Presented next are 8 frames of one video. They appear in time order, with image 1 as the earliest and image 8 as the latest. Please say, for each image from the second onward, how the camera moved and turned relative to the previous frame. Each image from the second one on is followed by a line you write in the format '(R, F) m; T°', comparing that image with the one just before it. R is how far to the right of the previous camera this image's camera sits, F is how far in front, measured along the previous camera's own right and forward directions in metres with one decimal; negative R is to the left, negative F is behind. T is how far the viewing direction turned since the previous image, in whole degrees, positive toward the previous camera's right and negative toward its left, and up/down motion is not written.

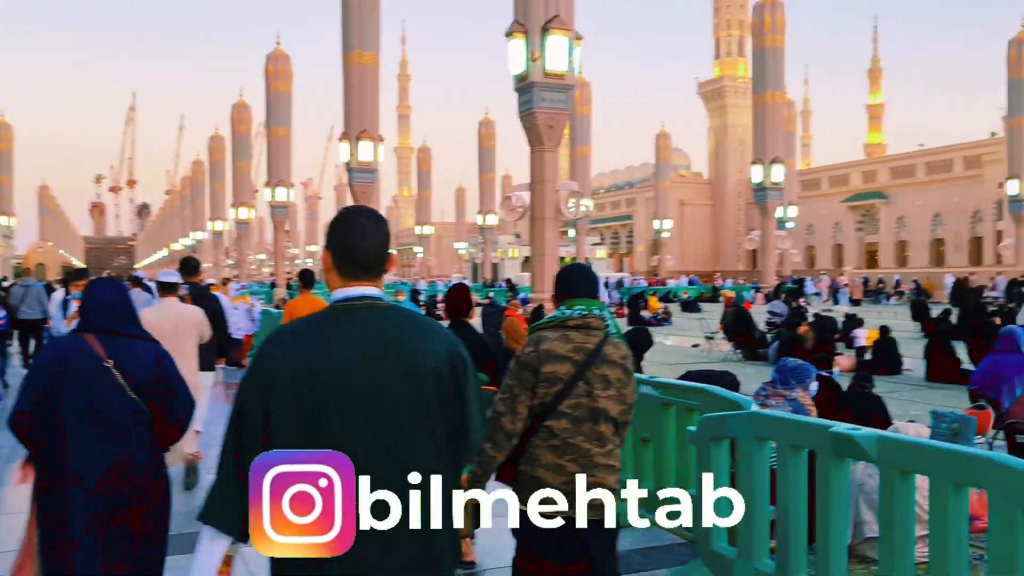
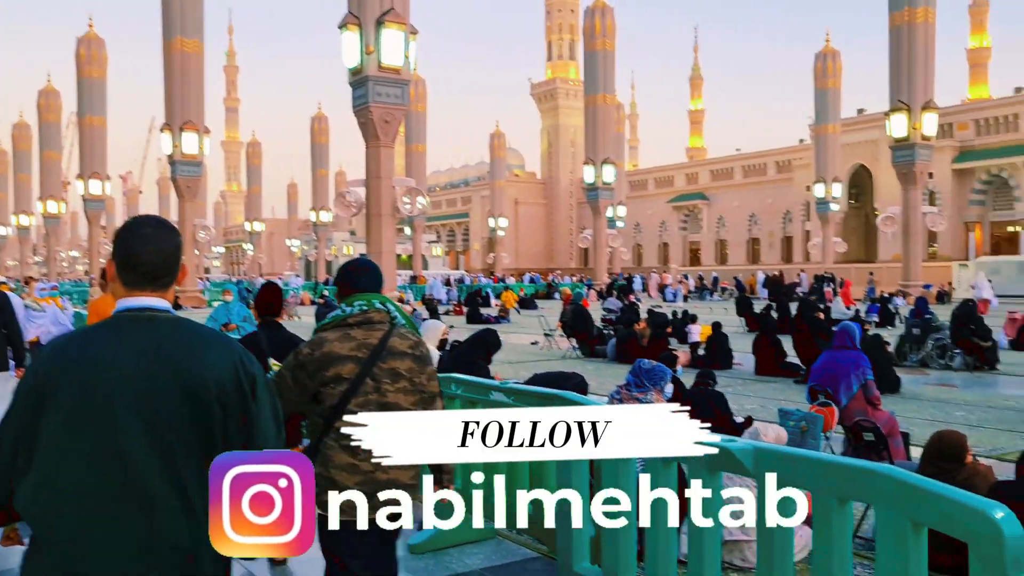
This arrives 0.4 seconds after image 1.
(0.0, +0.3) m; +10°
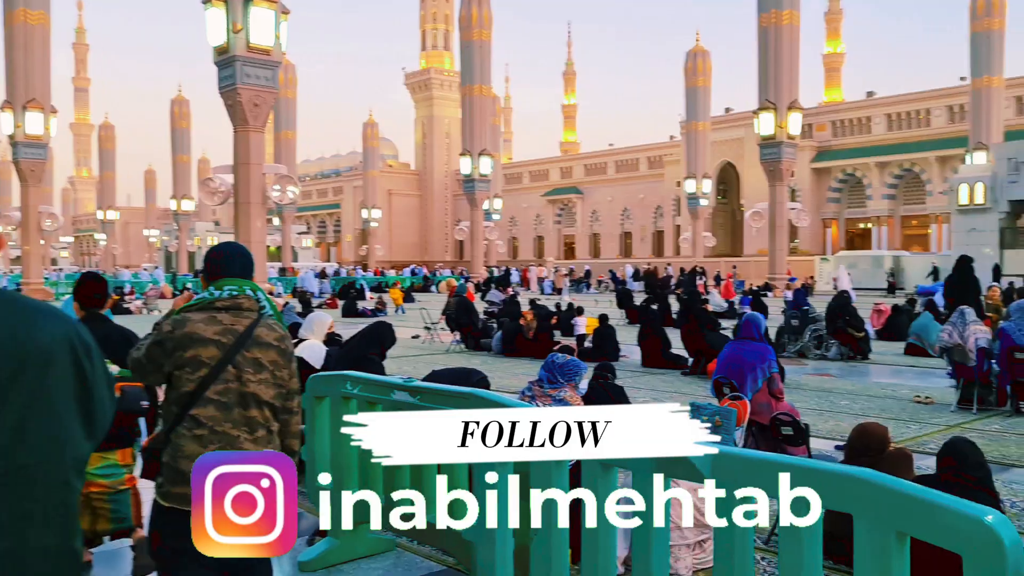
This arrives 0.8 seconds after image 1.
(-0.1, +0.4) m; +8°
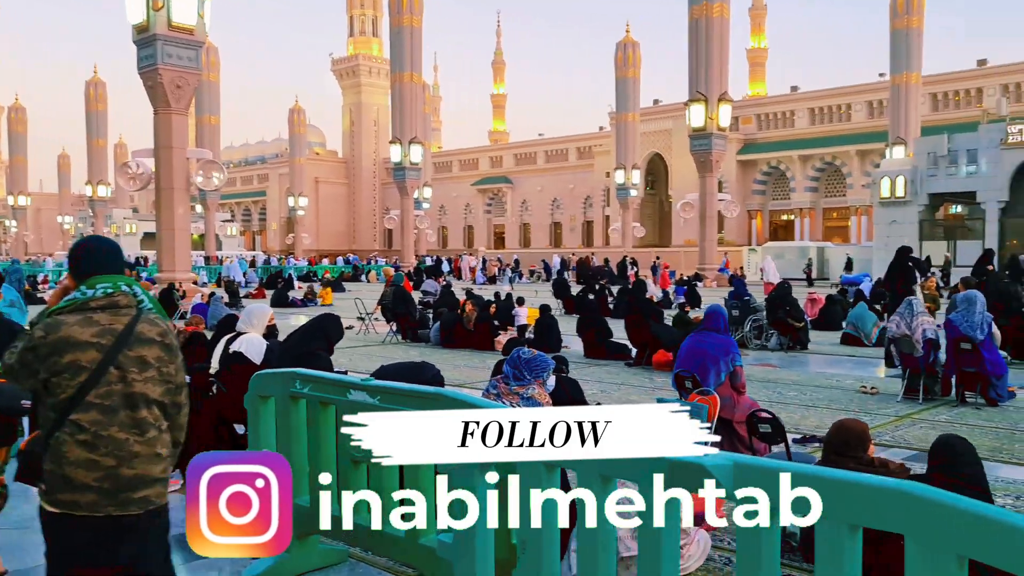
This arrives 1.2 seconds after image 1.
(-0.1, +0.3) m; +5°
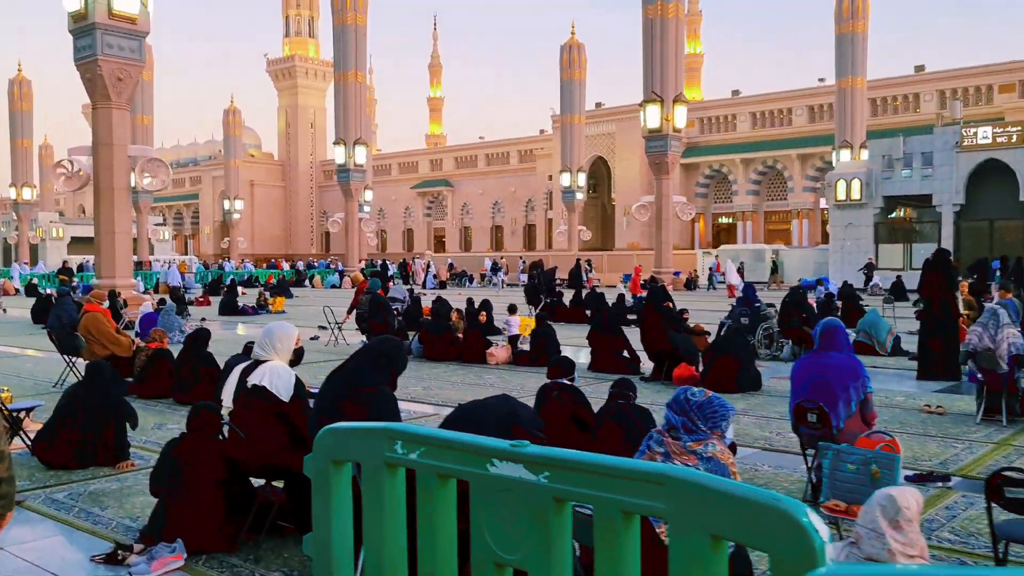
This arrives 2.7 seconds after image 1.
(-0.6, +0.9) m; +4°
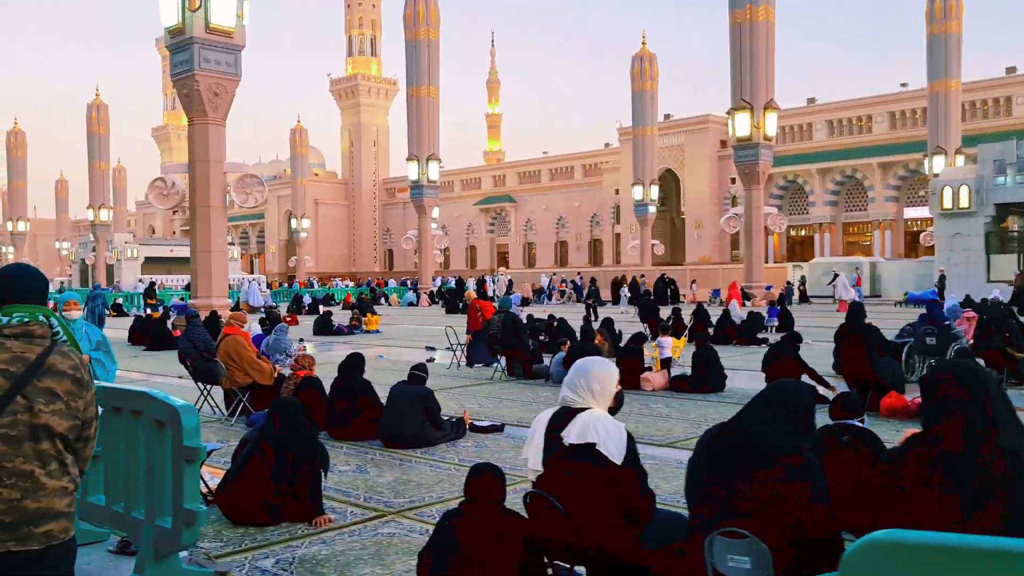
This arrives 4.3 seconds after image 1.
(-1.0, +0.8) m; -4°
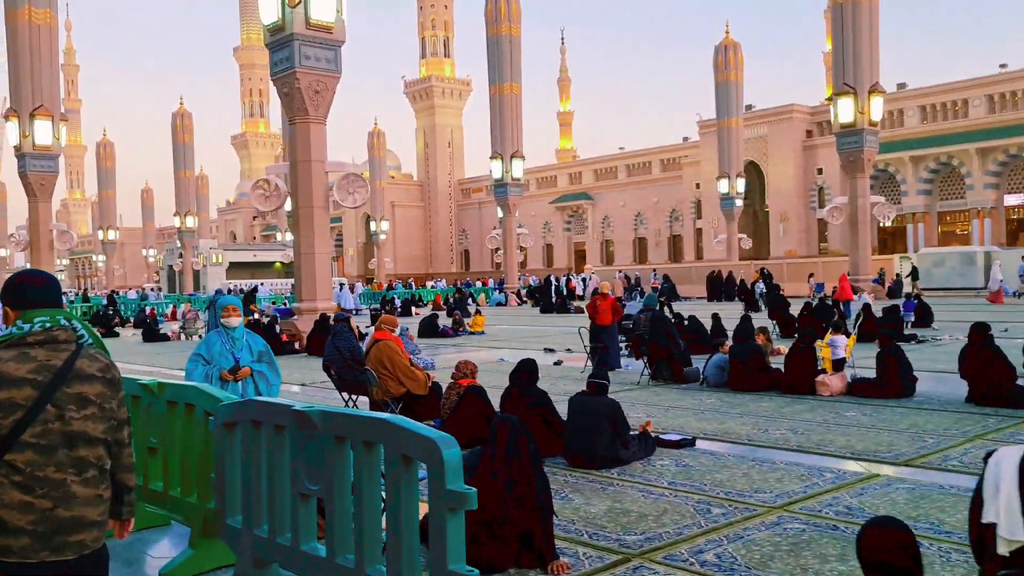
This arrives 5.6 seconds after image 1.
(-0.8, +0.7) m; -4°
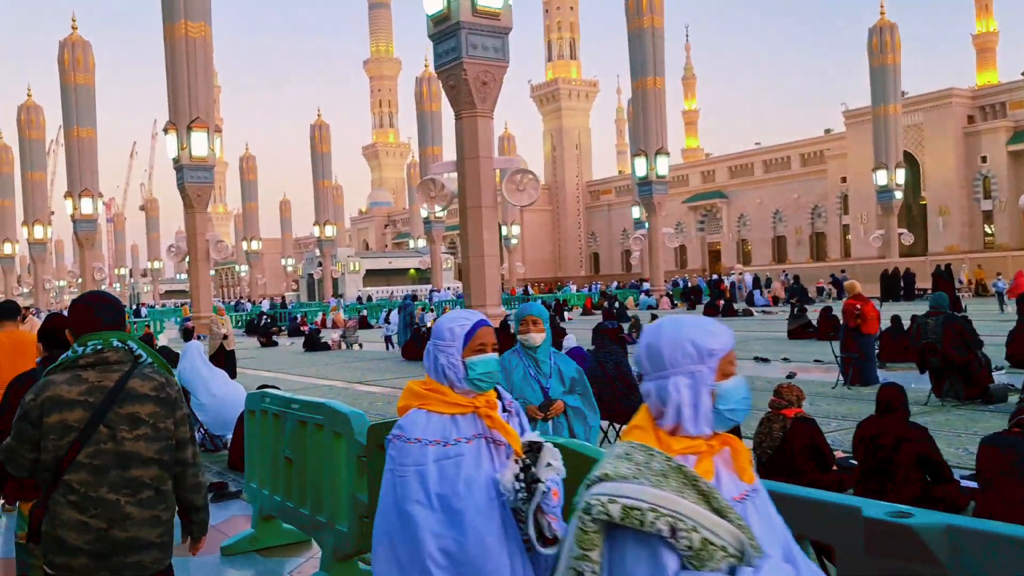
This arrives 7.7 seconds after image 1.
(-1.2, +1.4) m; -8°
